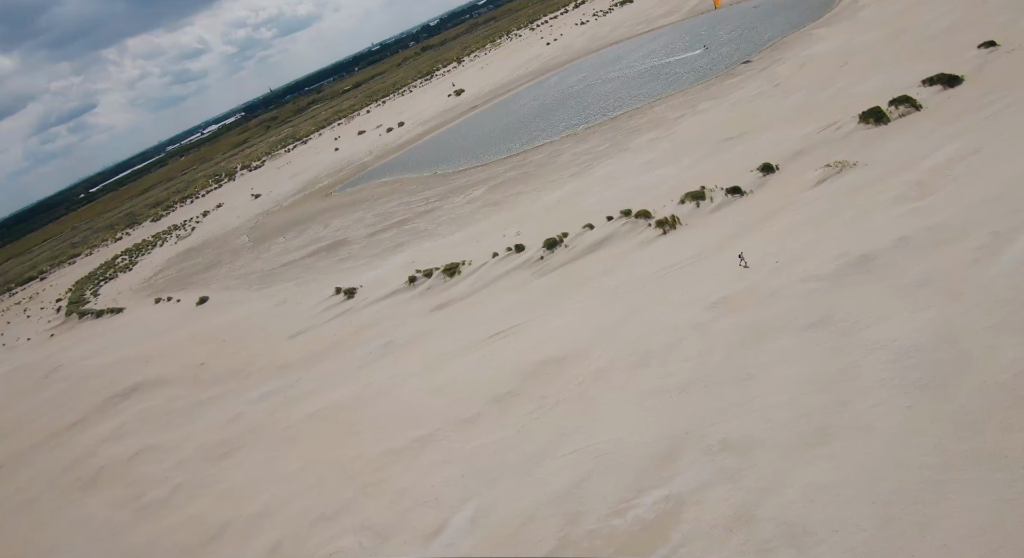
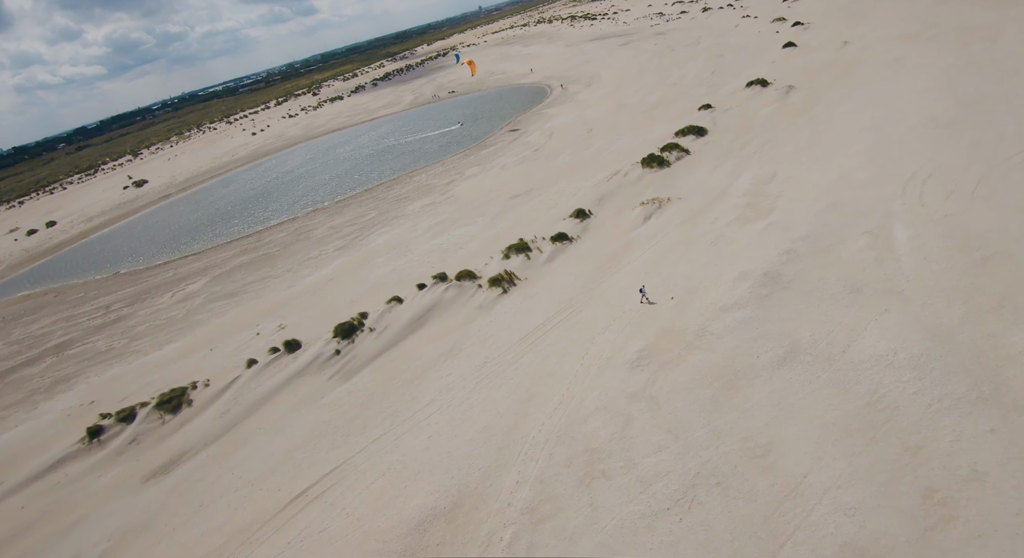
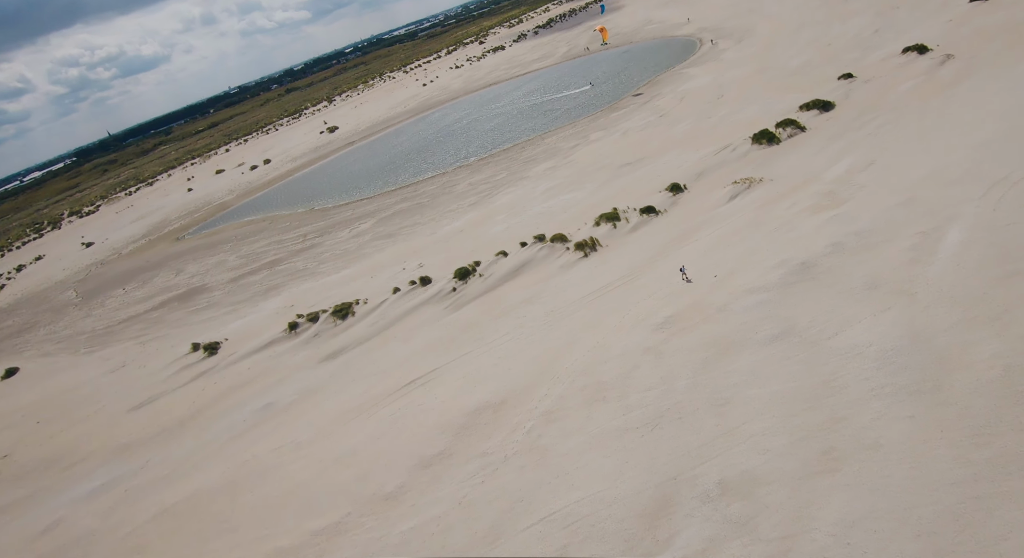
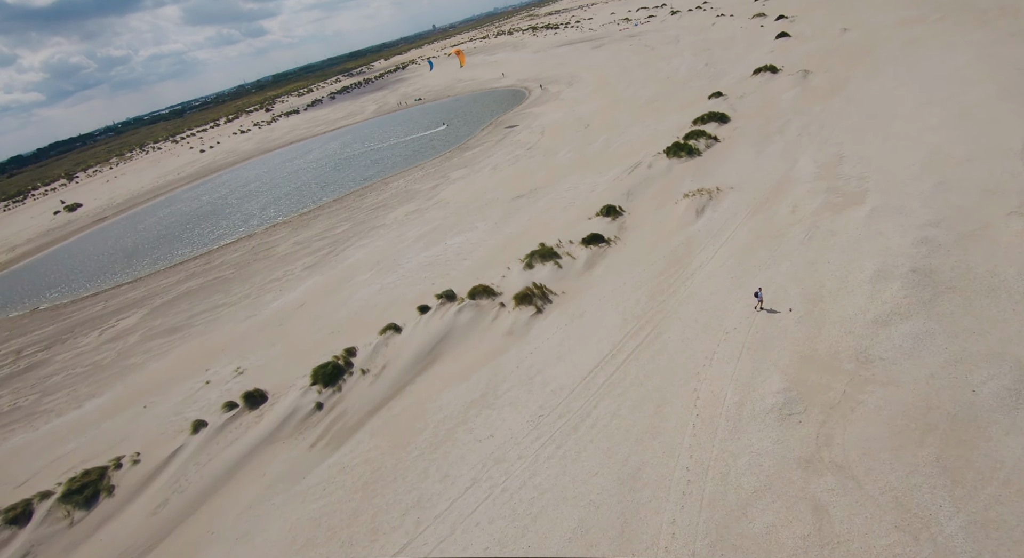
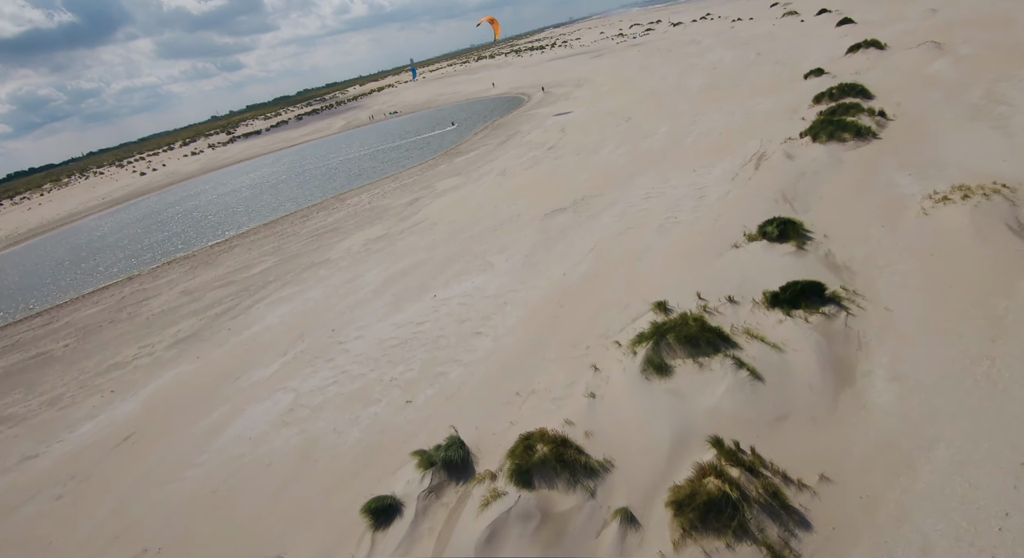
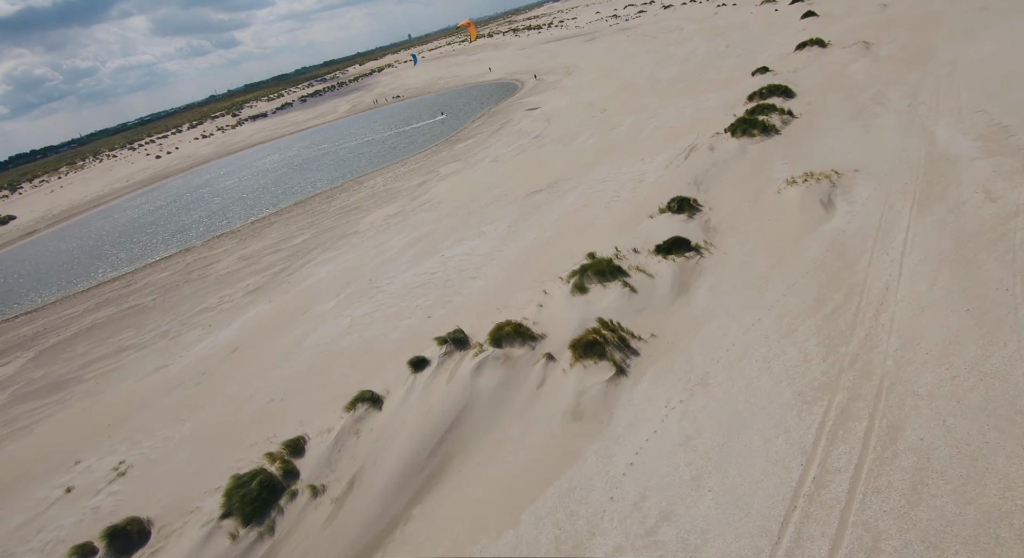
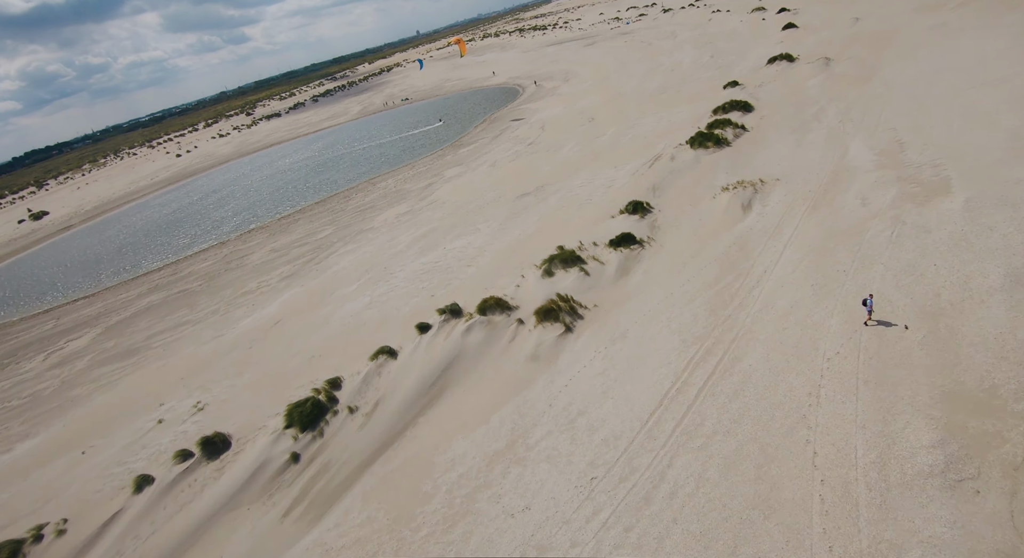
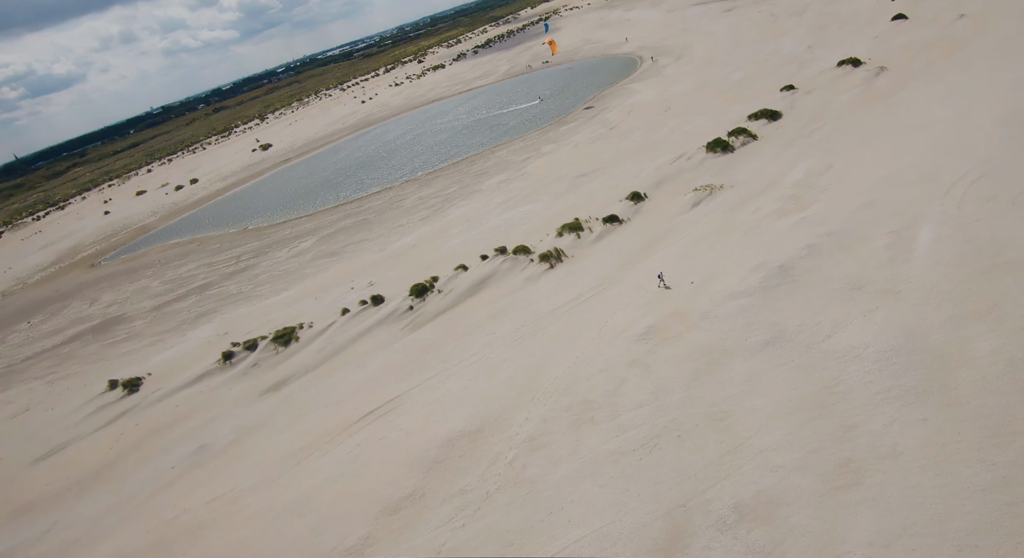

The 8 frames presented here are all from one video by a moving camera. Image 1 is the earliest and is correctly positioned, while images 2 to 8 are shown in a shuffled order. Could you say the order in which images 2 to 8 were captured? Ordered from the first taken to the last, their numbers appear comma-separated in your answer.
3, 8, 2, 4, 7, 6, 5
